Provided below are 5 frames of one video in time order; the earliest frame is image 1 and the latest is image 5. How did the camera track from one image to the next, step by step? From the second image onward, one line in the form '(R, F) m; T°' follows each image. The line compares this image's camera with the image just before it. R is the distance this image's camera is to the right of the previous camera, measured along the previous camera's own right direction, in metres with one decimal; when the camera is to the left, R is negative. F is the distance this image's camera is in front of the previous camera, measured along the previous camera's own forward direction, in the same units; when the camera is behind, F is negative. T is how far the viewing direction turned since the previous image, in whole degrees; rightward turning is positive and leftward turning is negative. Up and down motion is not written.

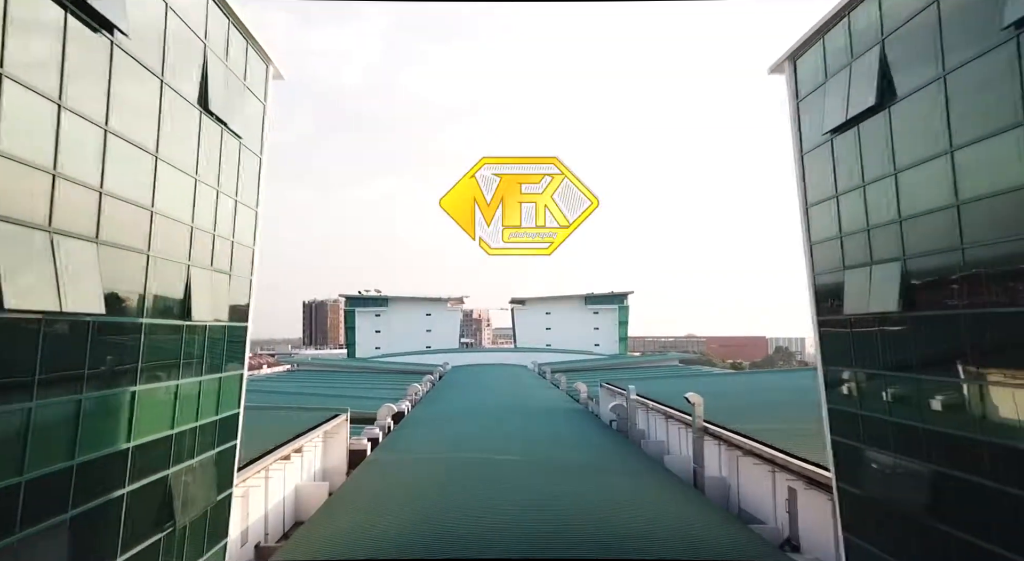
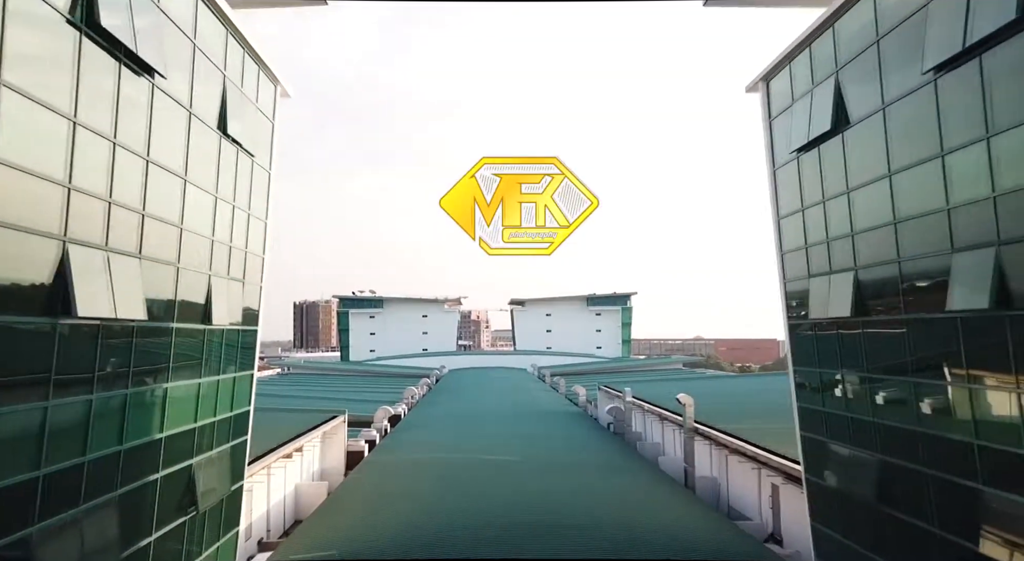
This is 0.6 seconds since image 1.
(0.0, -0.3) m; 0°
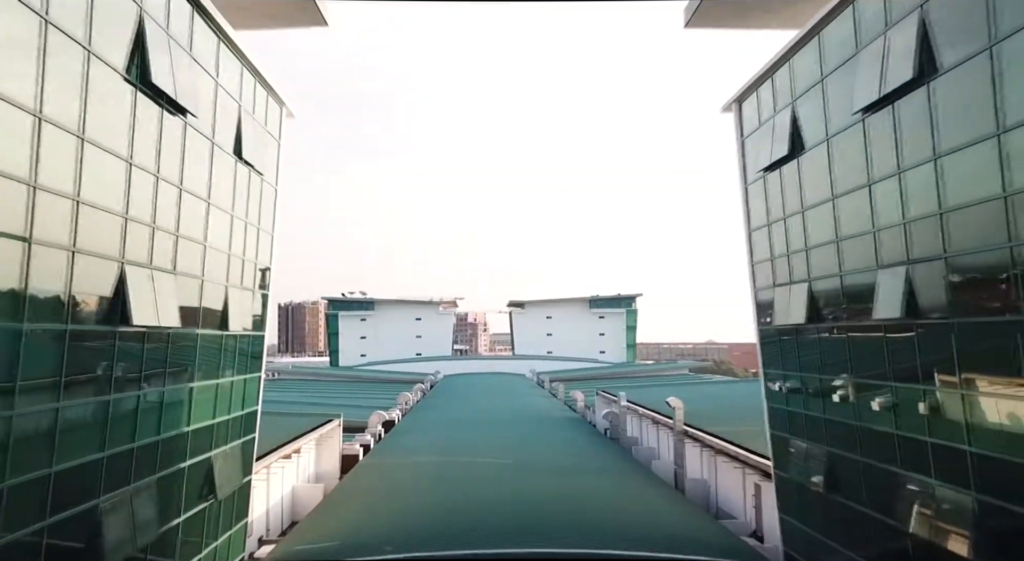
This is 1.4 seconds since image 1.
(0.0, -0.4) m; 0°
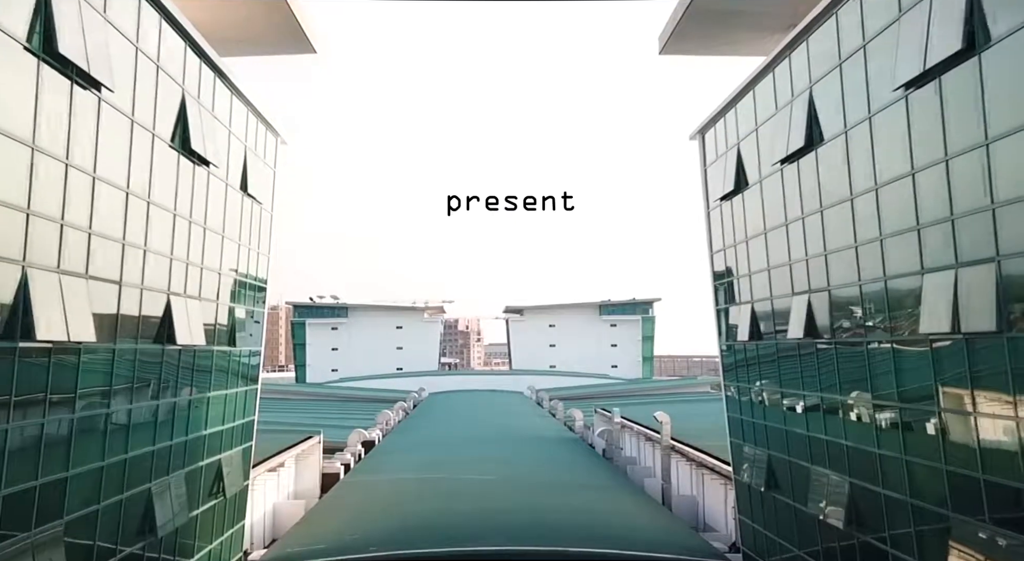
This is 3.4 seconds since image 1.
(0.0, +0.3) m; +1°
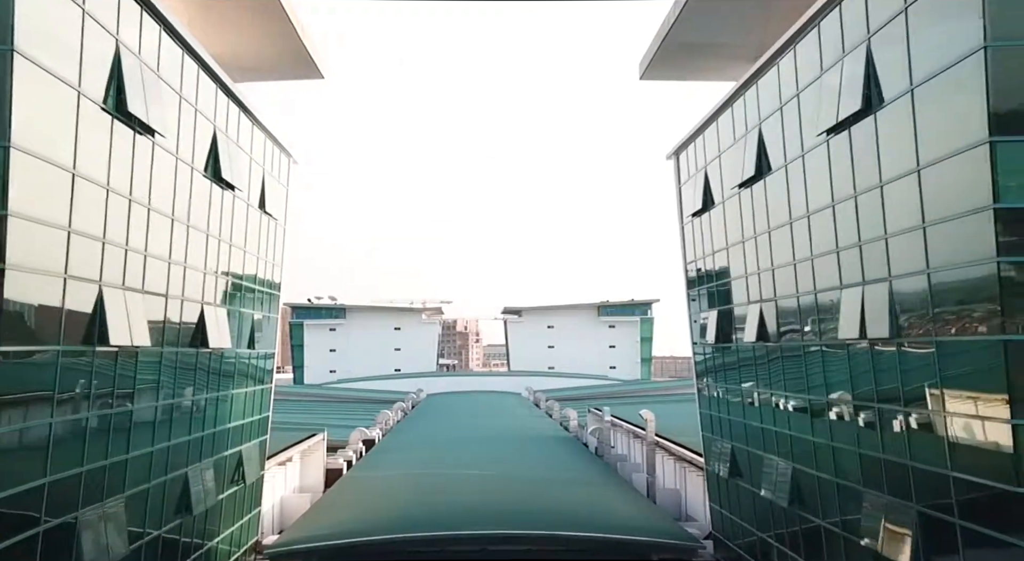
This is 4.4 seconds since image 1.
(+0.1, -1.1) m; 0°
